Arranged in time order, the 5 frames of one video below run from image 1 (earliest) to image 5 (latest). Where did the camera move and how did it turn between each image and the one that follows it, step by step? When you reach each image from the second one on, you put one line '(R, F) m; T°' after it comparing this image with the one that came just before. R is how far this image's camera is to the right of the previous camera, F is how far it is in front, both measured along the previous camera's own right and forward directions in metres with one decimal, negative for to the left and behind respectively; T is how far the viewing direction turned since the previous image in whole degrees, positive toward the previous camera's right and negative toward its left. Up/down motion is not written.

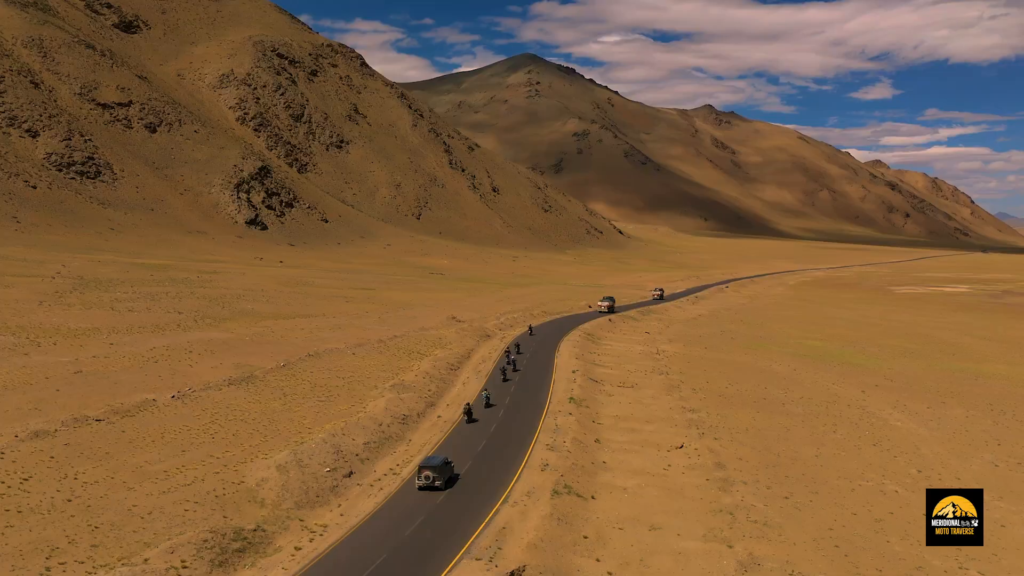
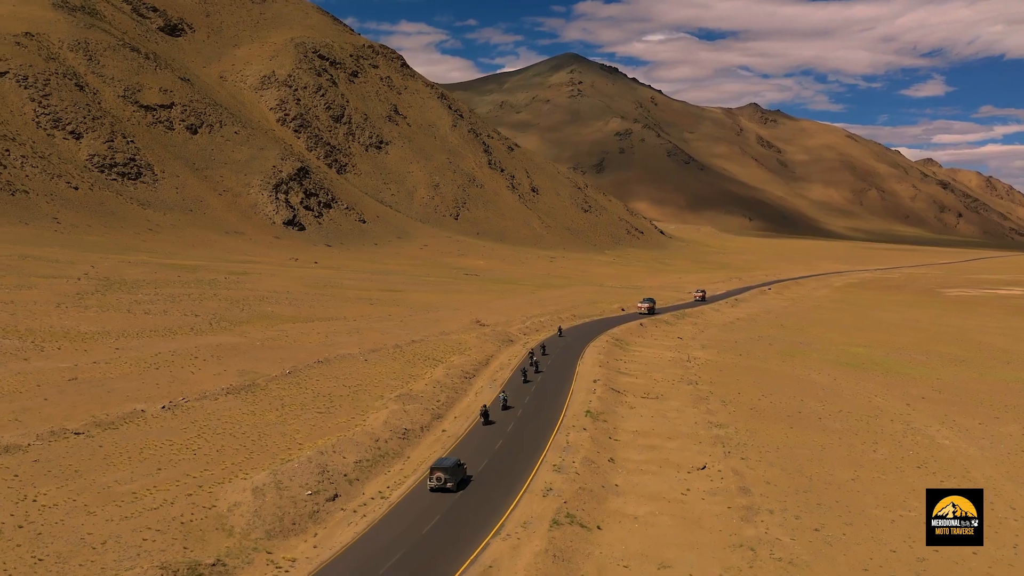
(+1.0, +1.9) m; -3°
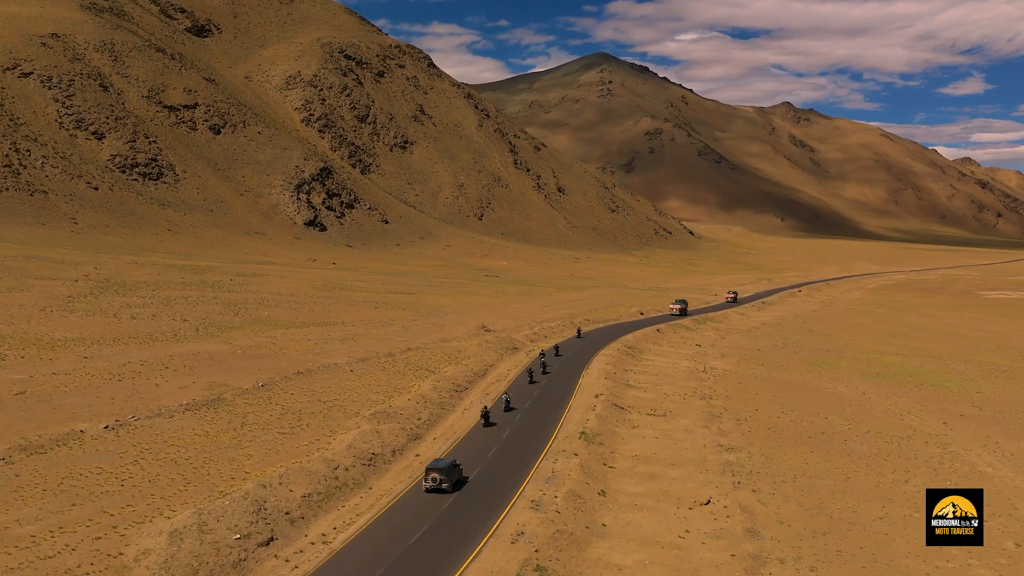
(+1.3, +2.8) m; -2°
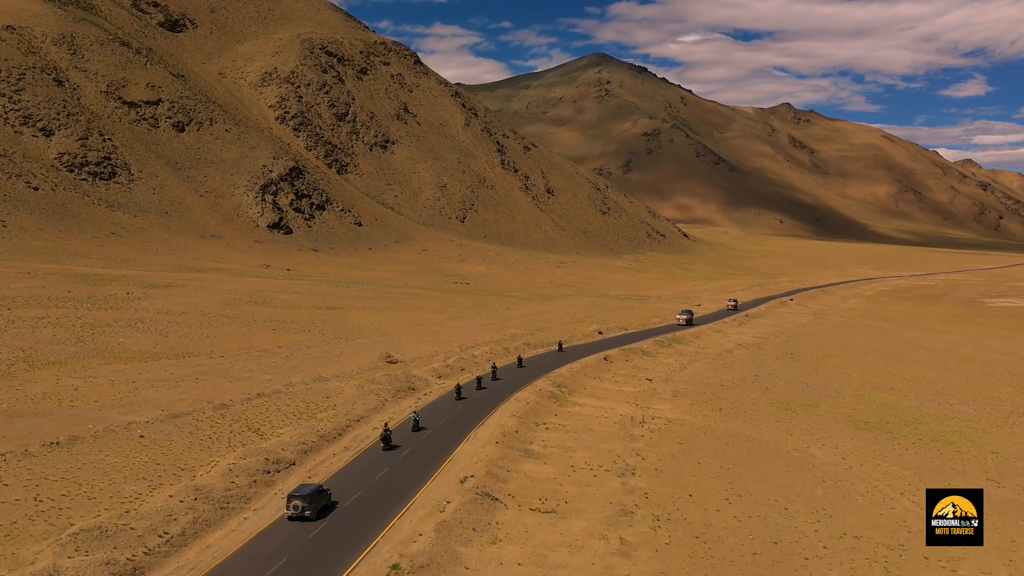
(+4.4, +9.0) m; 0°
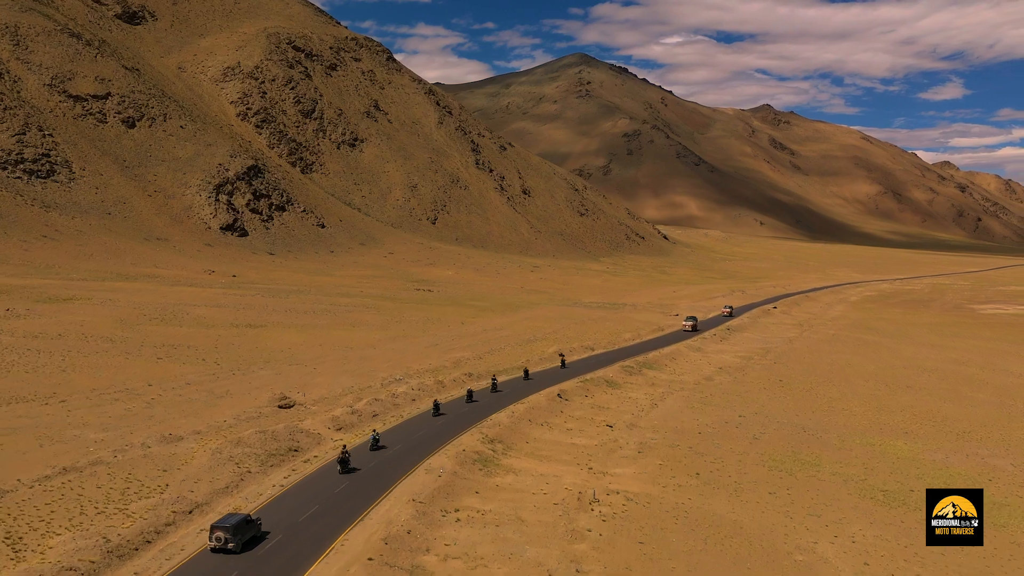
(+2.2, +8.2) m; +1°
